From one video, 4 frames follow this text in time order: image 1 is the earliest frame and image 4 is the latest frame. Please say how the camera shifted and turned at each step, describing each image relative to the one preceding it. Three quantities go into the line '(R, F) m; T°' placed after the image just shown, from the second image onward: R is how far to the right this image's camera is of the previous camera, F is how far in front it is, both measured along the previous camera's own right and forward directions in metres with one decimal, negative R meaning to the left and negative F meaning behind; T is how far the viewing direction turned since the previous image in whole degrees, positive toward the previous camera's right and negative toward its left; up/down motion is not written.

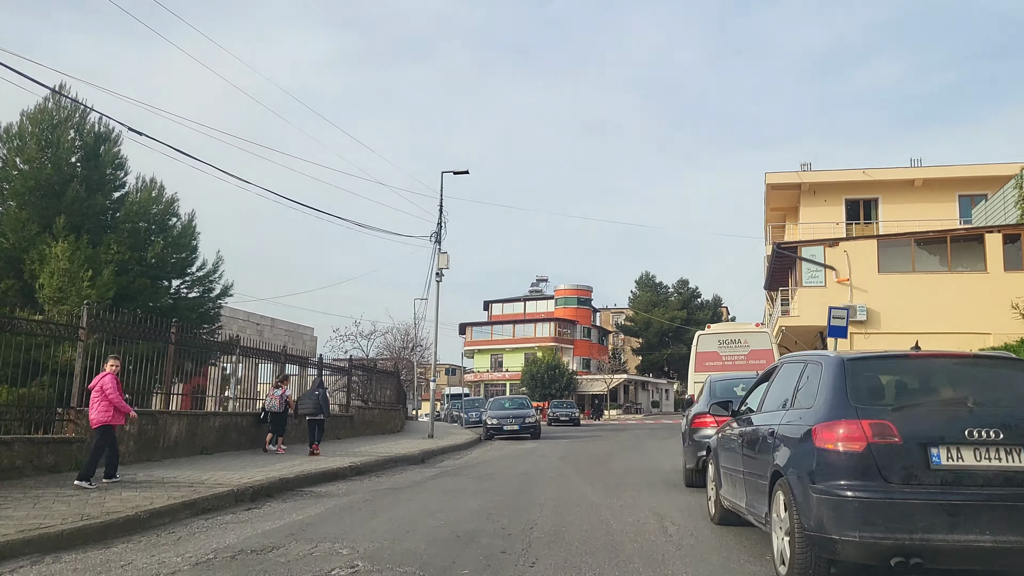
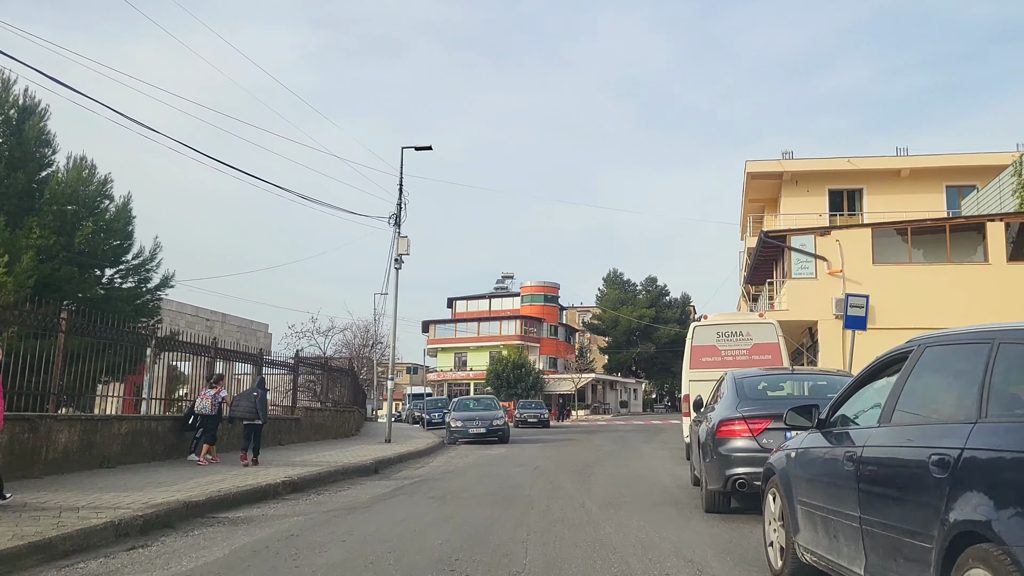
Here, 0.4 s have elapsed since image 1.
(-0.1, +2.3) m; +3°
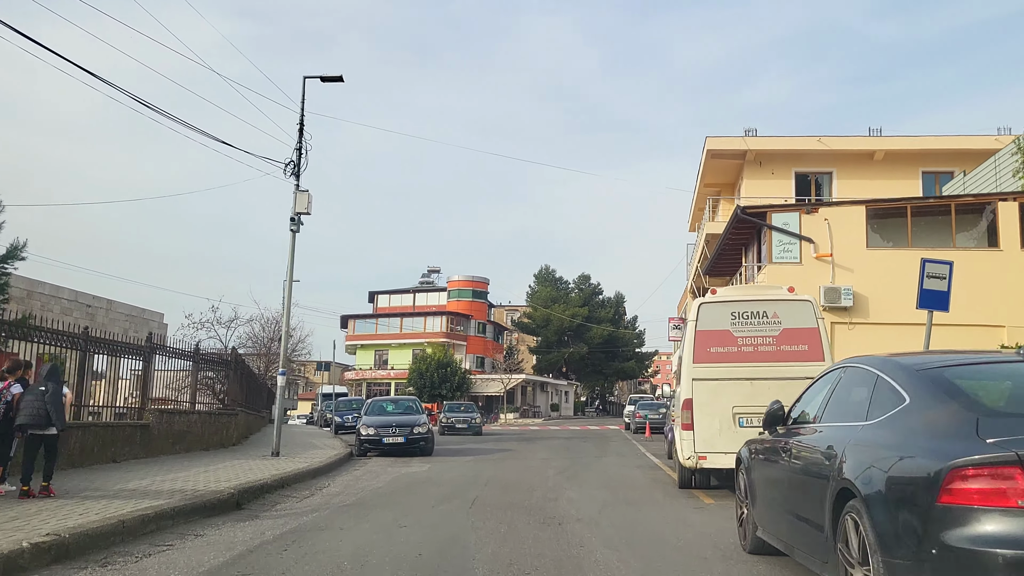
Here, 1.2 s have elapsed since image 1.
(-0.1, +4.4) m; +6°
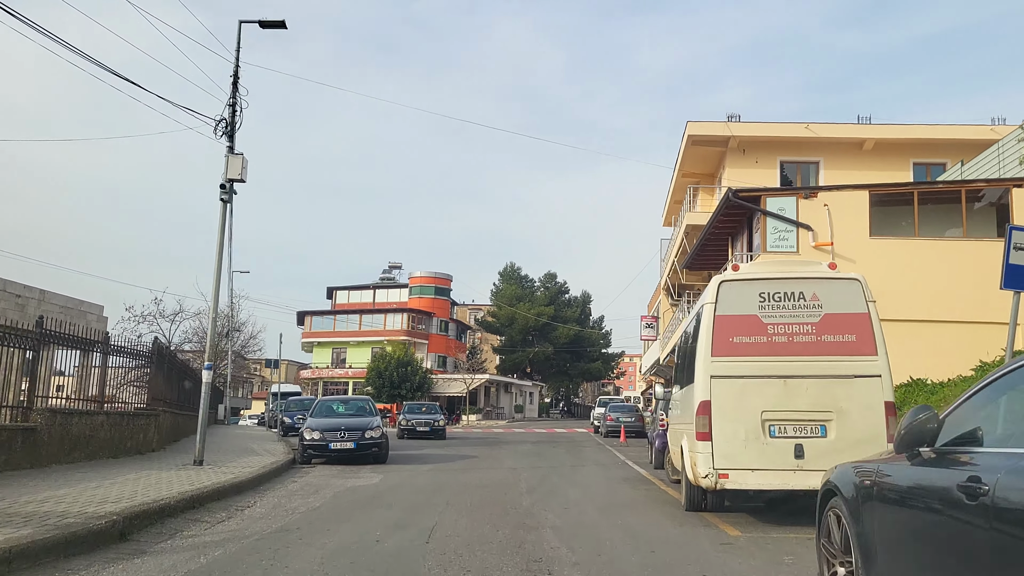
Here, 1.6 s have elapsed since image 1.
(-0.1, +2.2) m; +3°
